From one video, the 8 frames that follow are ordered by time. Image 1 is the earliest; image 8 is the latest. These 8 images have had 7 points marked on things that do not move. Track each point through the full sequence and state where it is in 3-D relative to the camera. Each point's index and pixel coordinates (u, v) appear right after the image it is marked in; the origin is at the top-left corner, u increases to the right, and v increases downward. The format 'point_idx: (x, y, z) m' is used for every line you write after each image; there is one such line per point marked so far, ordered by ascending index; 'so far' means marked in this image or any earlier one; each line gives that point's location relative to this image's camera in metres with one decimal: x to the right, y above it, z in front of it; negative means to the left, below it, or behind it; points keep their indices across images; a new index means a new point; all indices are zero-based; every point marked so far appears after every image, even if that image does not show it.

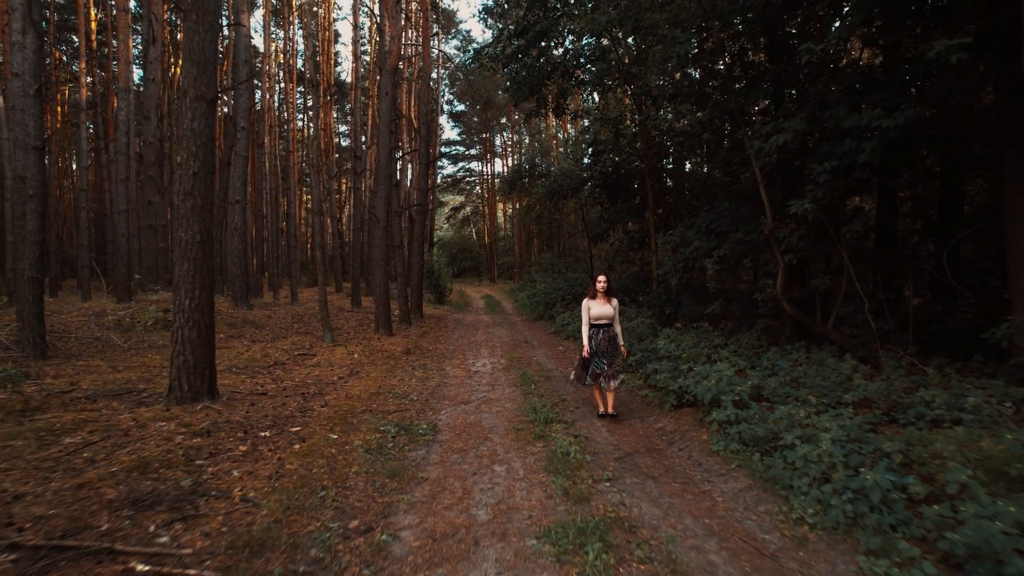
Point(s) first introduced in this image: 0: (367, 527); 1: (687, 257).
0: (-0.7, -1.1, +4.1) m
1: (+2.3, +0.4, +11.4) m
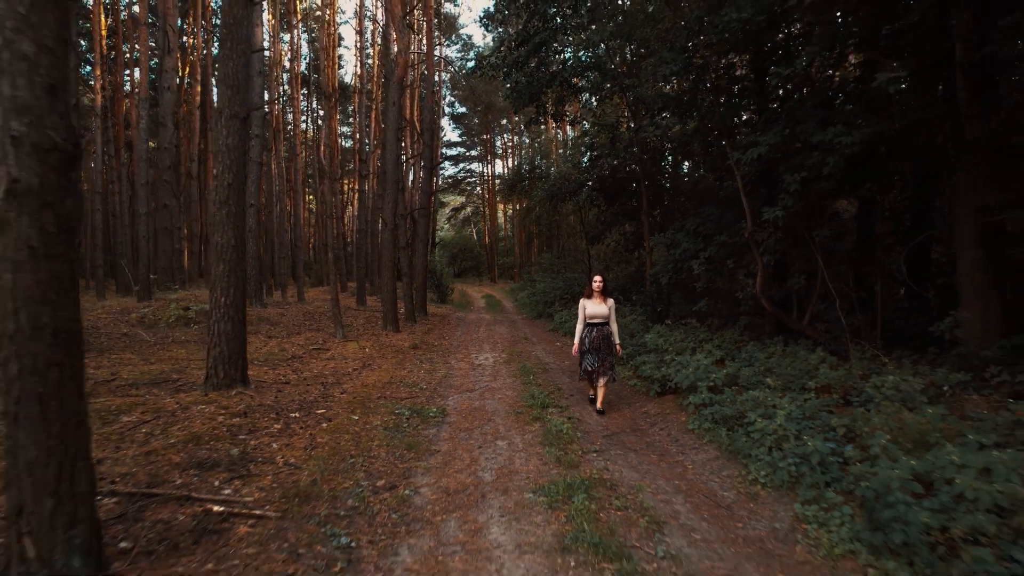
0: (-0.7, -1.1, +4.9) m
1: (+2.3, +0.4, +12.3) m
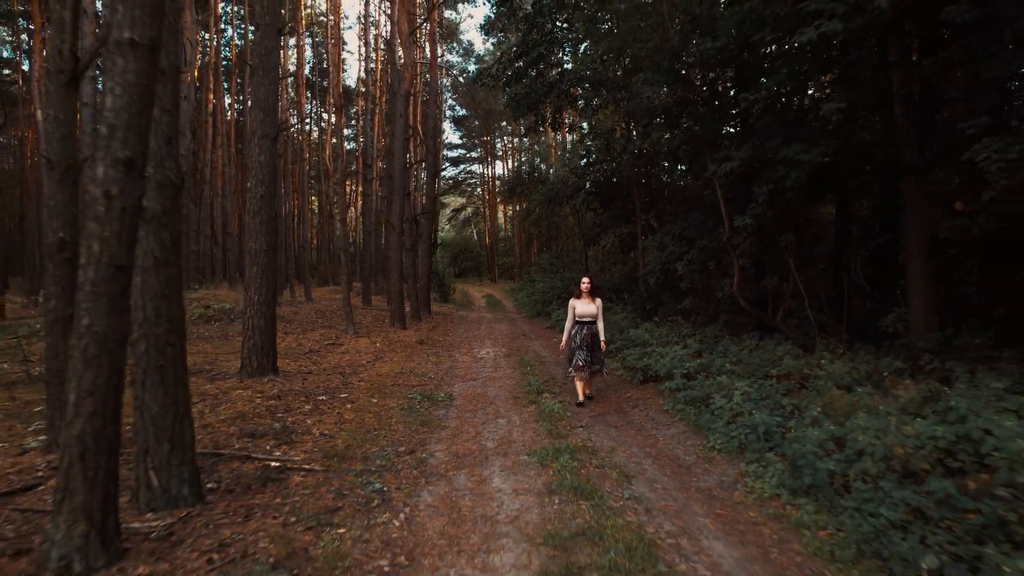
0: (-0.7, -1.1, +5.9) m
1: (+2.3, +0.4, +13.3) m
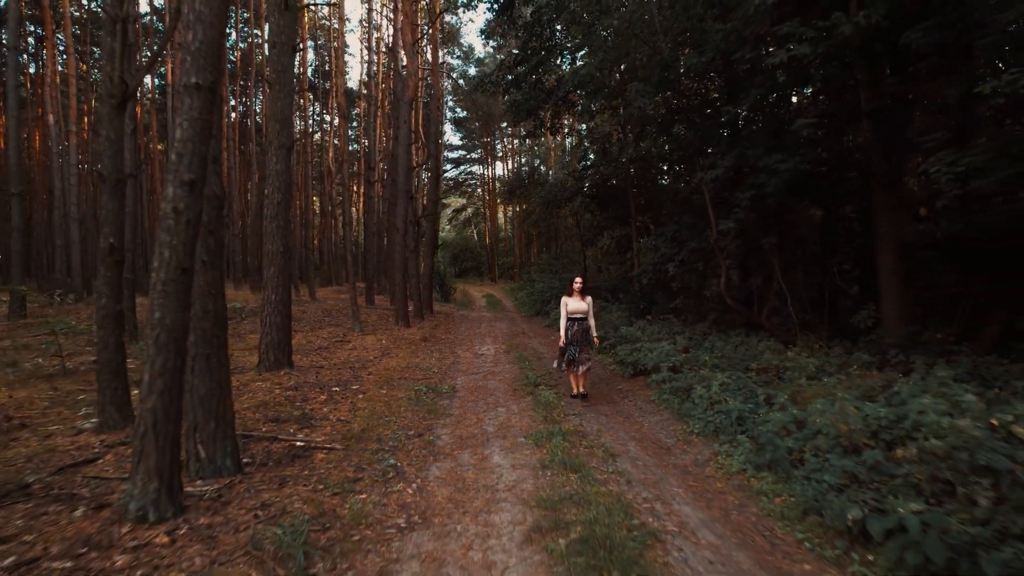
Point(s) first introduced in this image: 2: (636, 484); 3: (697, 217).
0: (-0.7, -1.1, +6.6) m
1: (+2.3, +0.4, +13.9) m
2: (+0.7, -1.1, +5.1) m
3: (+2.7, +1.1, +13.1) m
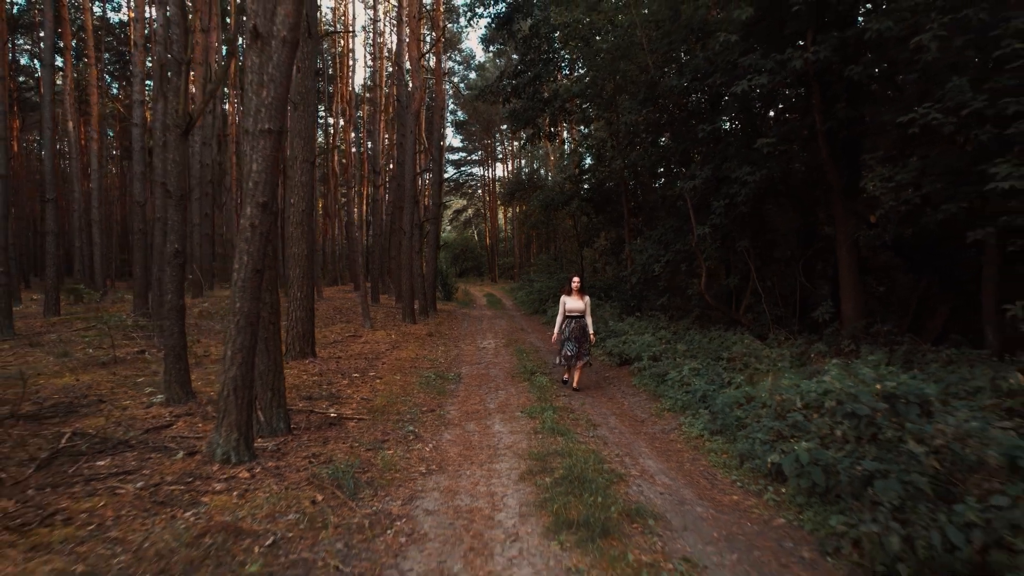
0: (-0.7, -1.1, +7.7) m
1: (+2.3, +0.5, +15.1) m
2: (+0.7, -1.1, +6.2) m
3: (+2.7, +1.1, +14.2) m
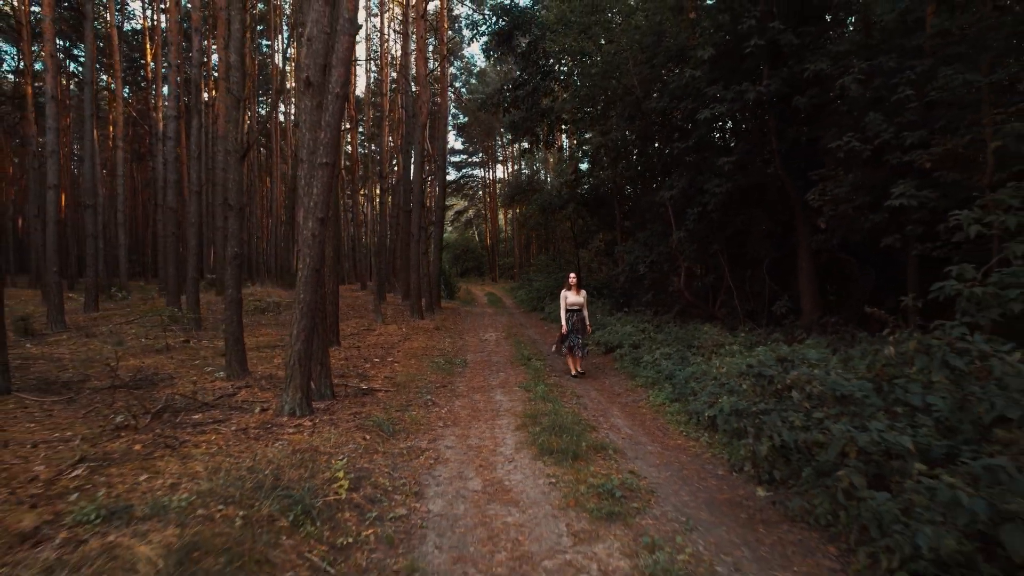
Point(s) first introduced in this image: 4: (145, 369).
0: (-0.7, -1.0, +9.2) m
1: (+2.2, +0.5, +16.6) m
2: (+0.7, -1.1, +7.8) m
3: (+2.7, +1.1, +15.8) m
4: (-3.9, -0.9, +9.4) m
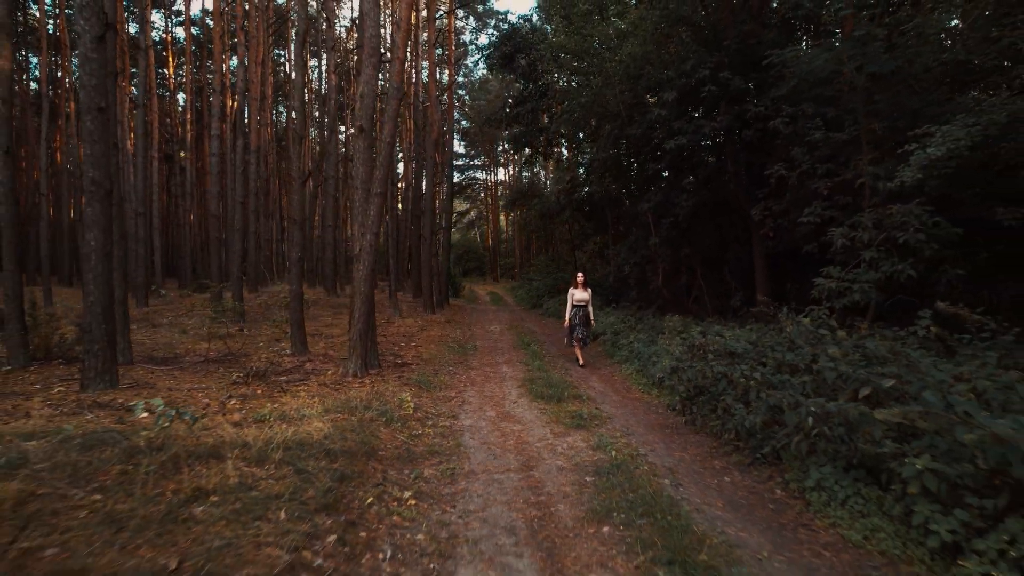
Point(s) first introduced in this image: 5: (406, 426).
0: (-0.7, -1.0, +11.6) m
1: (+2.3, +0.5, +19.0) m
2: (+0.7, -1.0, +10.1) m
3: (+2.8, +1.1, +18.1) m
4: (-3.9, -0.8, +11.7) m
5: (-0.7, -1.0, +6.1) m
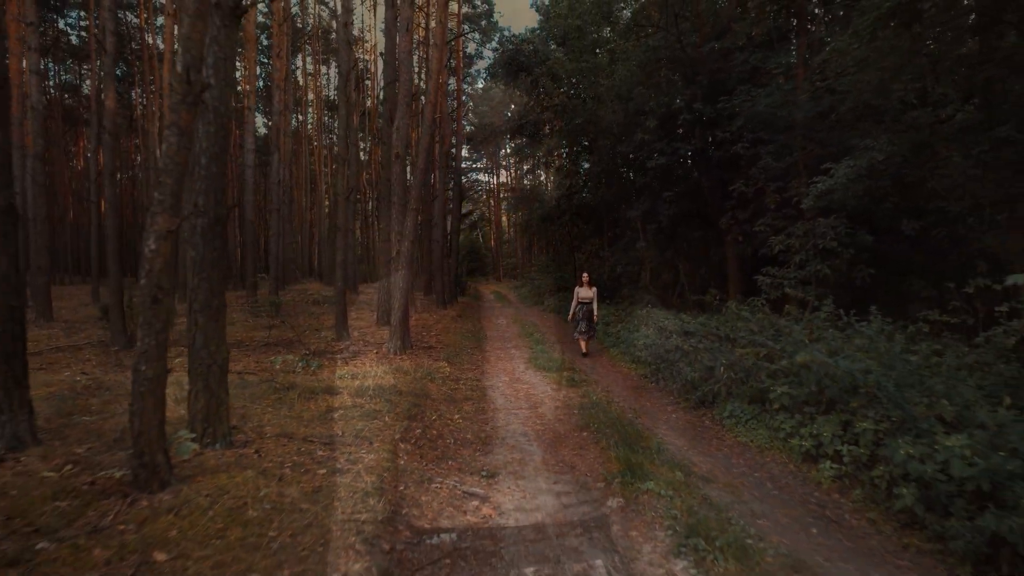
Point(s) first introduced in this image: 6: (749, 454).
0: (-0.6, -0.9, +13.8) m
1: (+2.4, +0.6, +21.2) m
2: (+0.8, -1.0, +12.3) m
3: (+2.9, +1.2, +20.3) m
4: (-3.8, -0.8, +13.9) m
5: (-0.6, -0.9, +8.3) m
6: (+1.5, -1.1, +5.7) m
